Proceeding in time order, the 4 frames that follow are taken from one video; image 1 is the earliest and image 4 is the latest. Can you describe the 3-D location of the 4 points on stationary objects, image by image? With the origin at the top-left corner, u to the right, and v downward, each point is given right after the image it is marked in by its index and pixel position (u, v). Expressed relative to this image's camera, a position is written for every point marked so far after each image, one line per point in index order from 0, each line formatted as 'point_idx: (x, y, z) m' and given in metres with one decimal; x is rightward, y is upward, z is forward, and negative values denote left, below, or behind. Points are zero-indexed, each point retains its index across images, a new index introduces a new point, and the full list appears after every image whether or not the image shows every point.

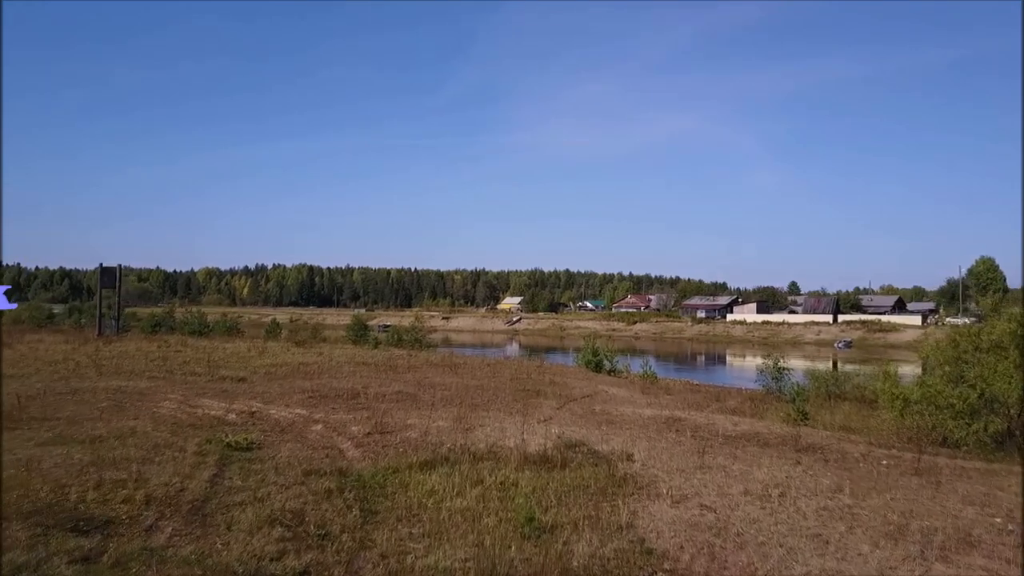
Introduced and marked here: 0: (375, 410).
0: (-2.6, -2.3, +12.4) m
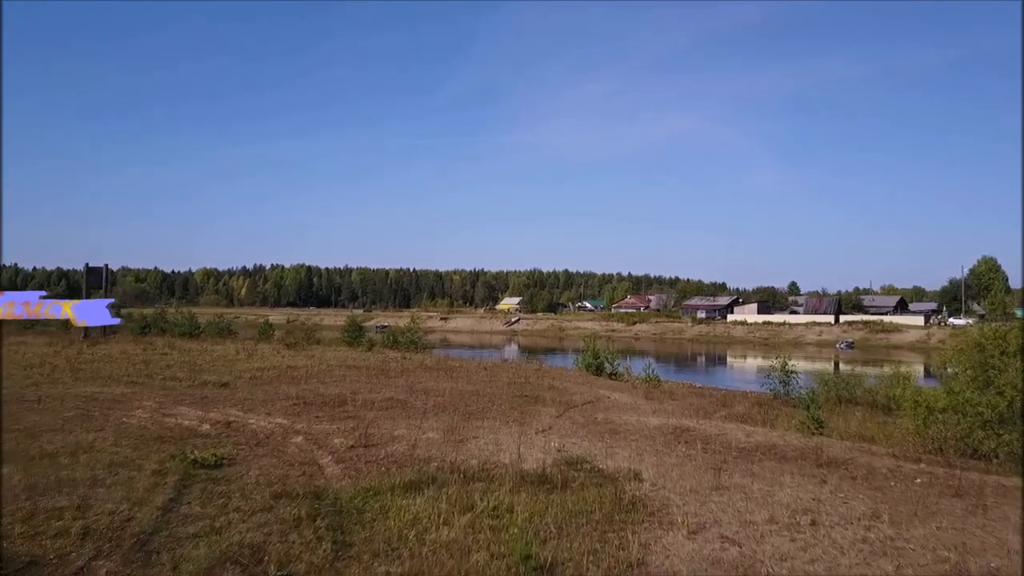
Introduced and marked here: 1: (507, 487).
0: (-2.7, -2.3, +11.6) m
1: (-0.1, -2.1, +7.0) m
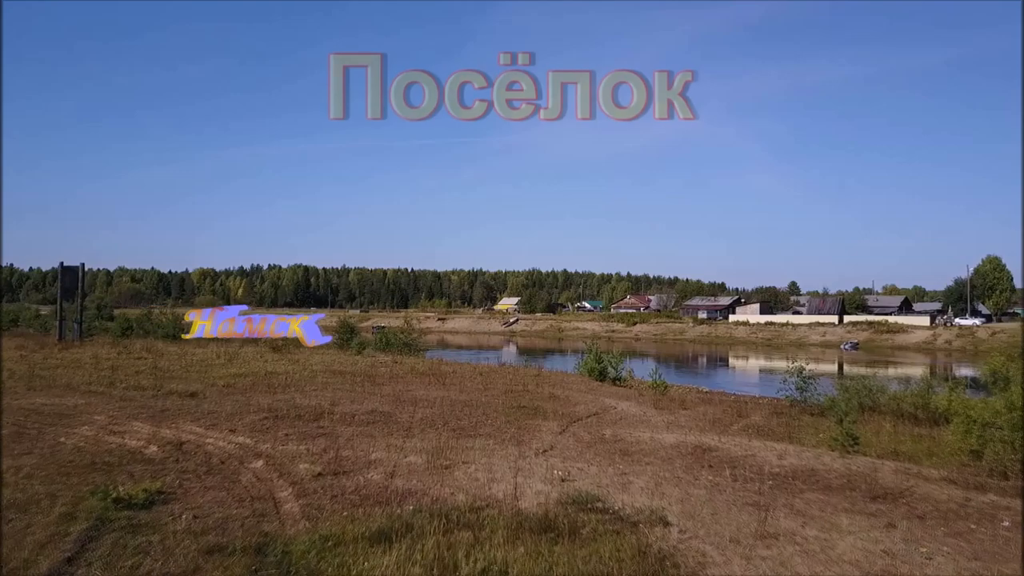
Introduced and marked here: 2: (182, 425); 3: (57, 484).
0: (-2.7, -2.3, +10.1) m
1: (-0.1, -2.1, +5.6) m
2: (-5.5, -2.3, +11.0) m
3: (-4.8, -2.1, +6.9) m
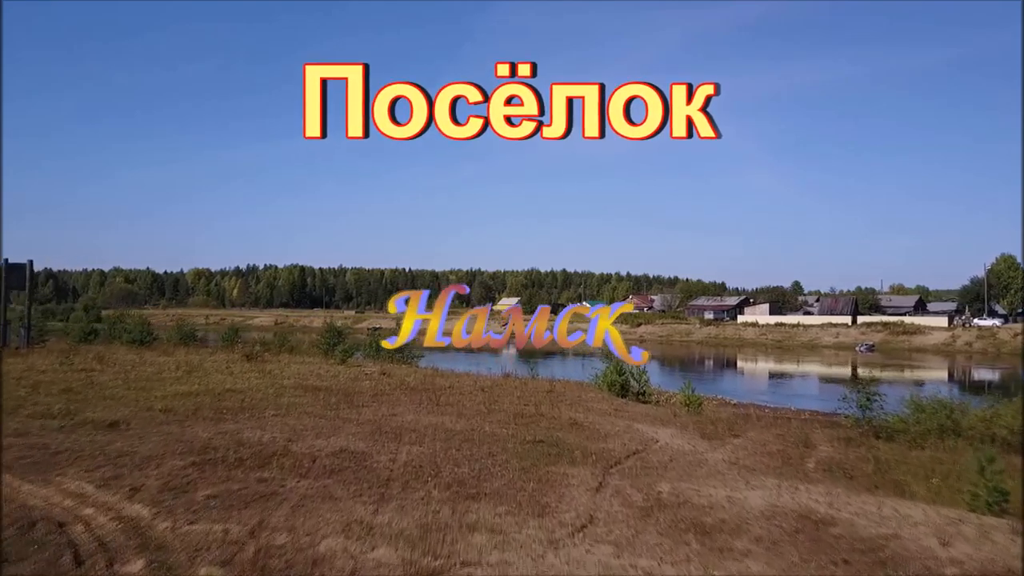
0: (-2.5, -2.3, +6.9) m
1: (+0.1, -2.1, +2.4) m
2: (-5.3, -2.3, +7.8) m
3: (-4.5, -2.0, +3.7) m
